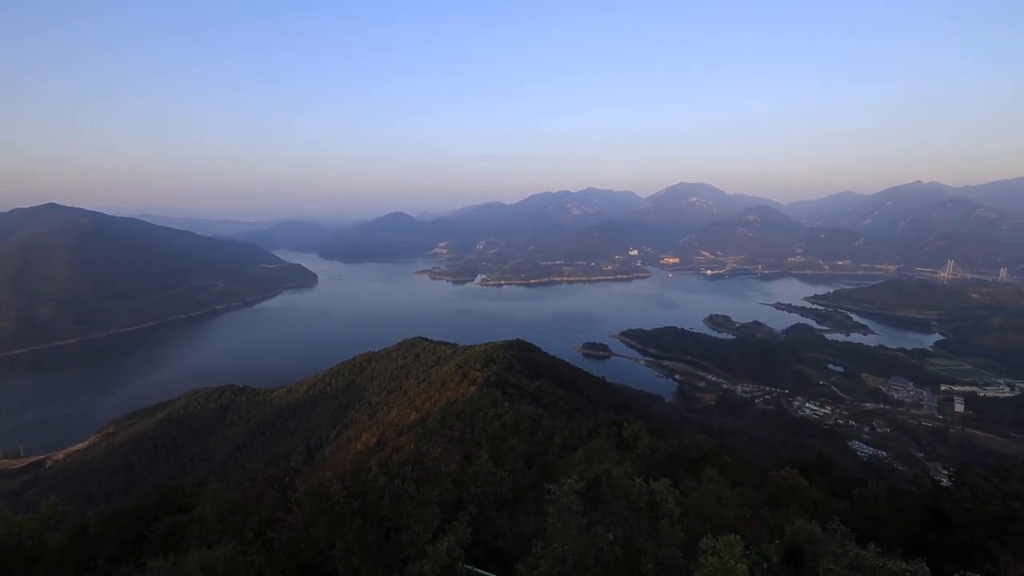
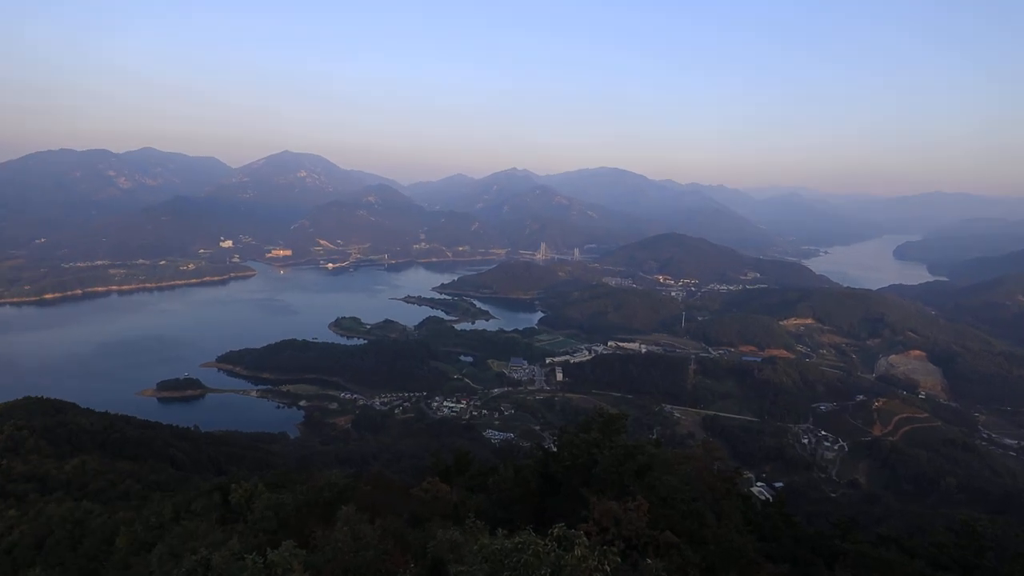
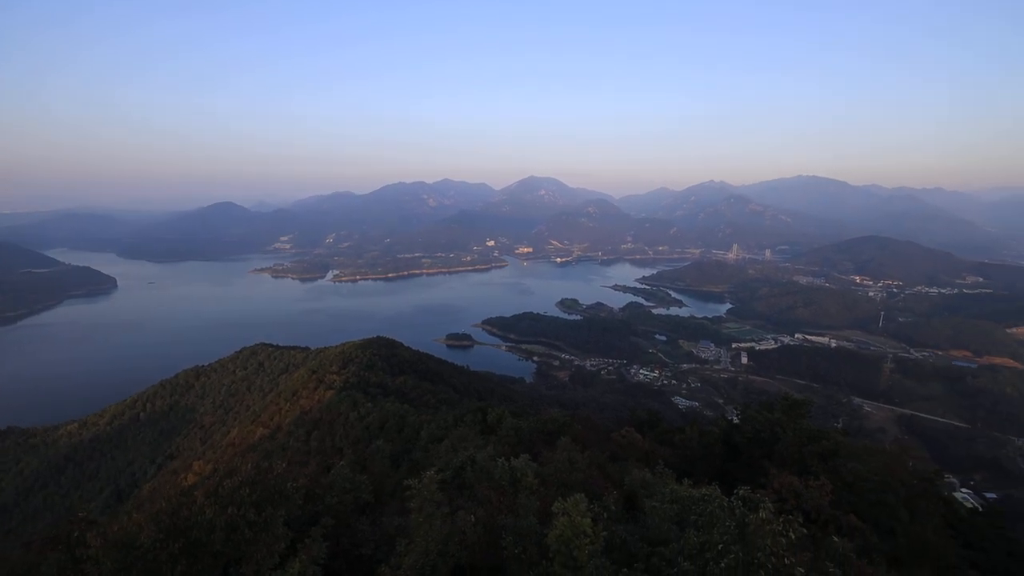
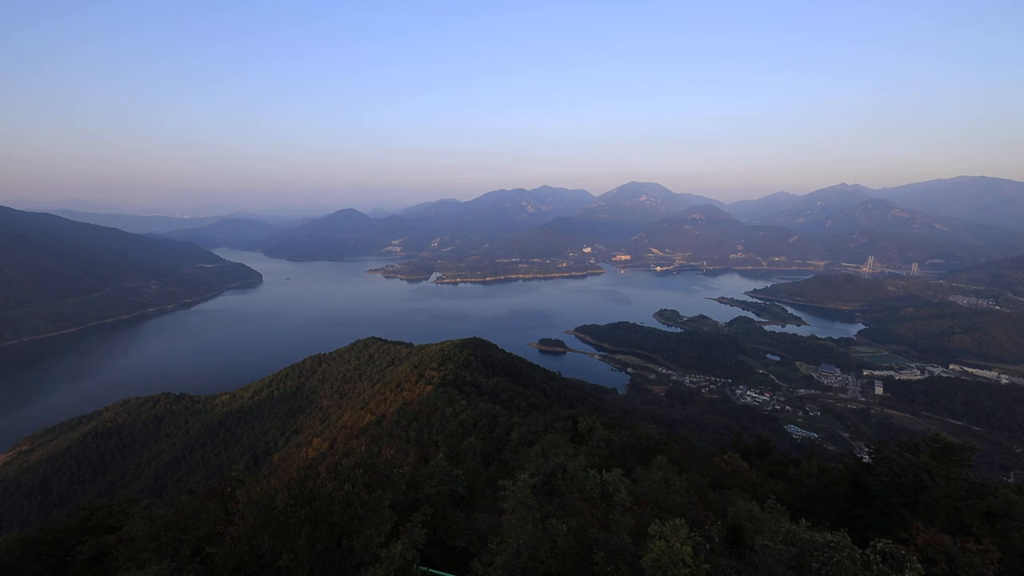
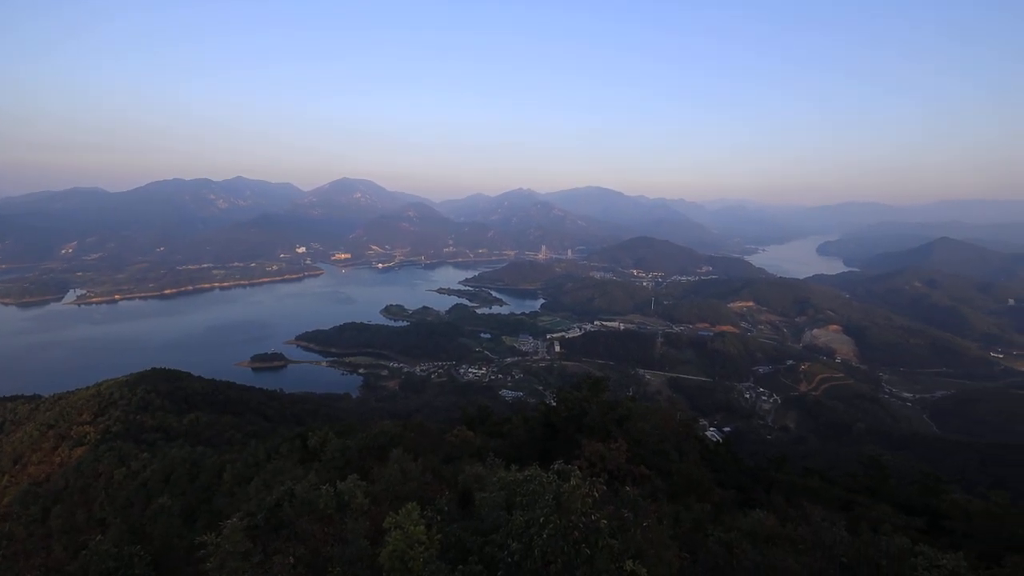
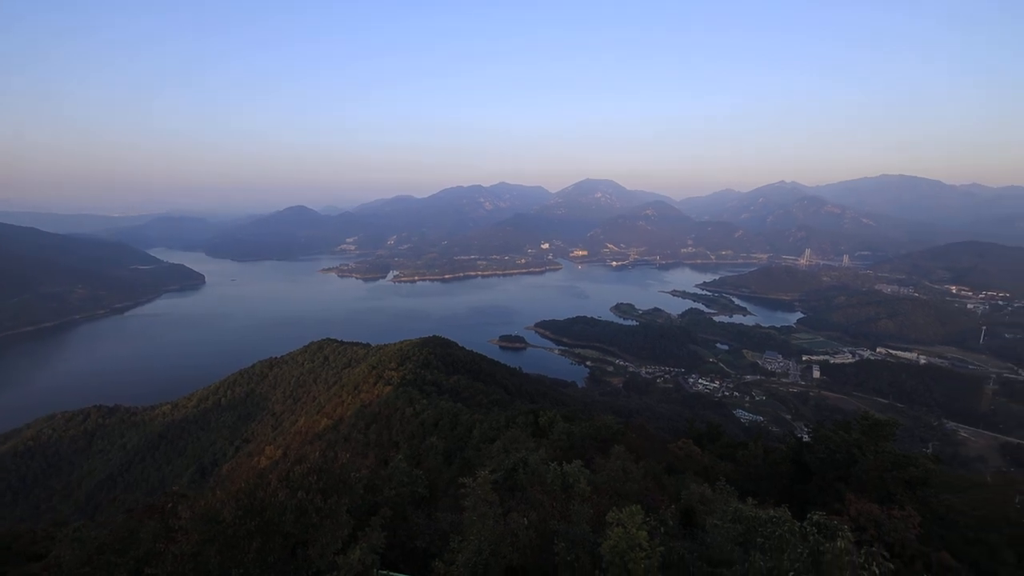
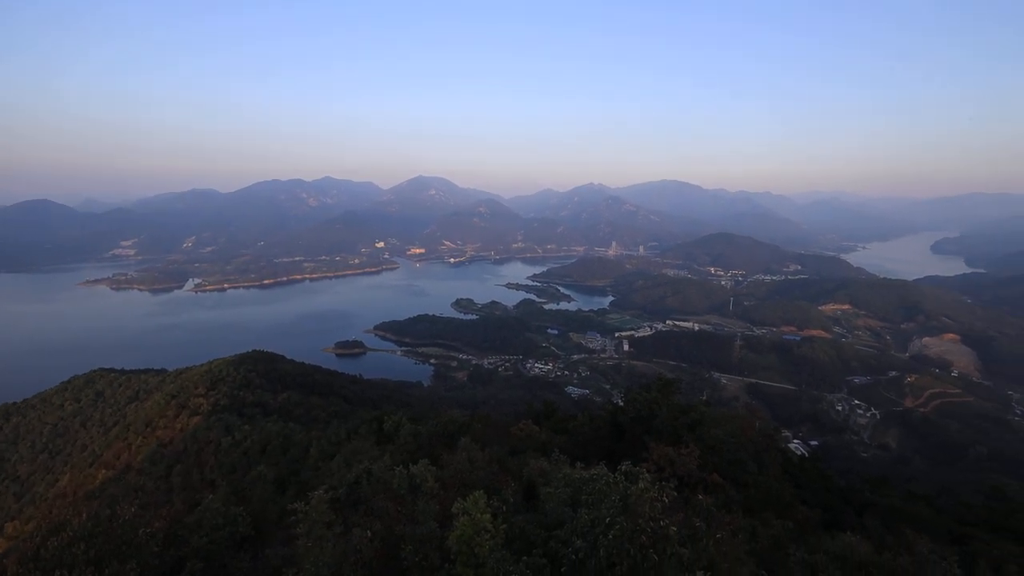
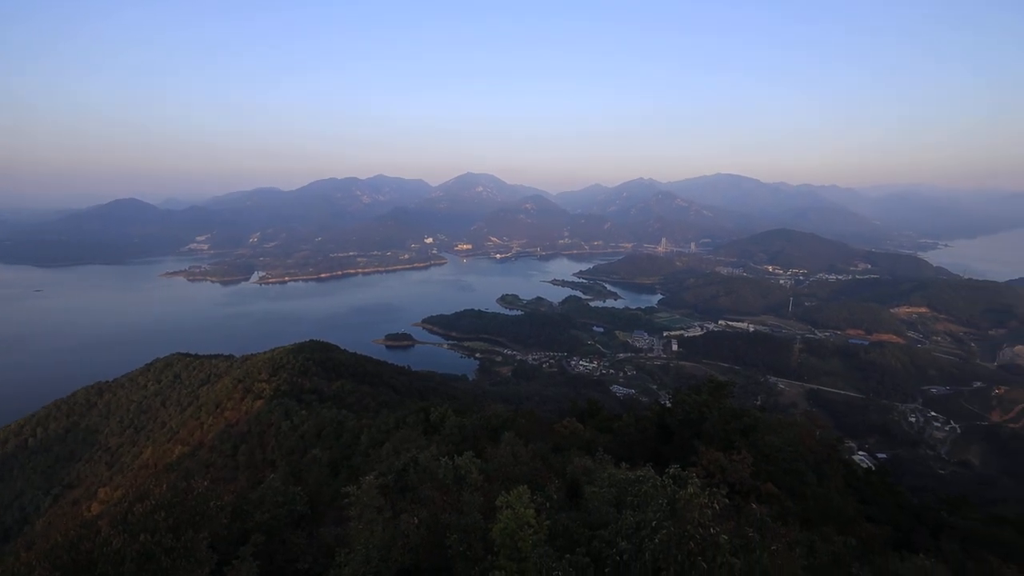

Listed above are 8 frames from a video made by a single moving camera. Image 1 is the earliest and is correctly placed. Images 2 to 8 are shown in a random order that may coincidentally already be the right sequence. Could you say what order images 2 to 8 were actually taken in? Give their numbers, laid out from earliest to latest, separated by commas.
4, 6, 3, 8, 7, 5, 2
